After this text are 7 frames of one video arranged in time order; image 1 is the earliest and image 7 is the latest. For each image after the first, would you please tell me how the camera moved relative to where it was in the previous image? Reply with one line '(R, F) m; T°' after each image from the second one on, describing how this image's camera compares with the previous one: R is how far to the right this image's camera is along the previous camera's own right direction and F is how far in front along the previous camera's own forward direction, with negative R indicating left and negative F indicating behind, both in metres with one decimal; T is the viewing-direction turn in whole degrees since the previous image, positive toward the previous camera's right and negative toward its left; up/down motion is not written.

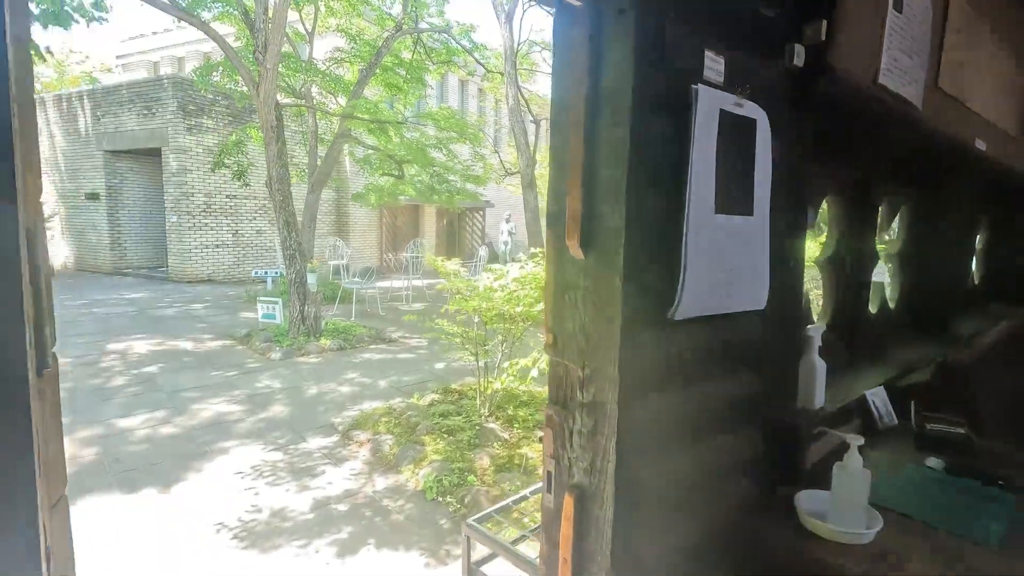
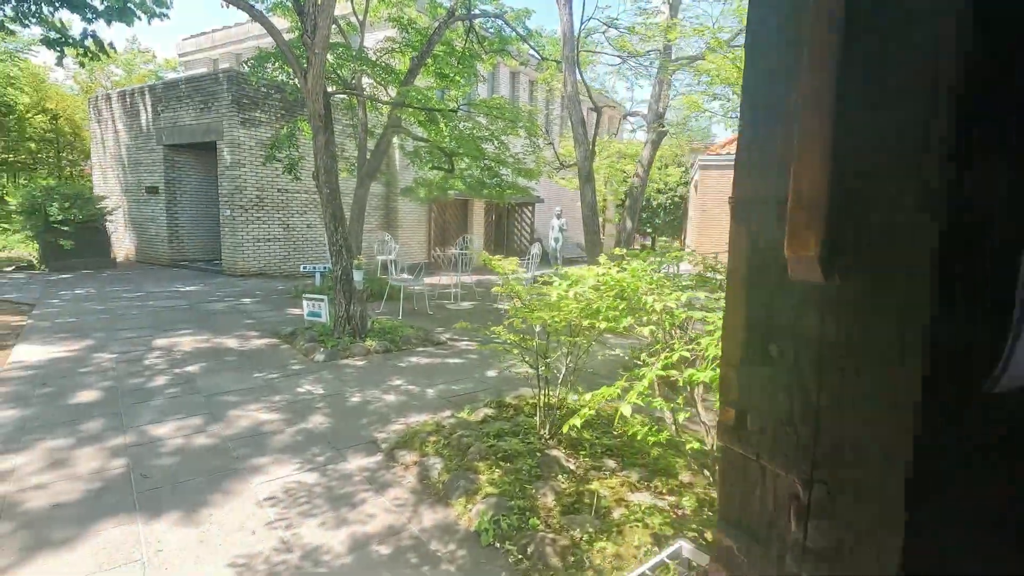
(-0.1, +0.5) m; -5°
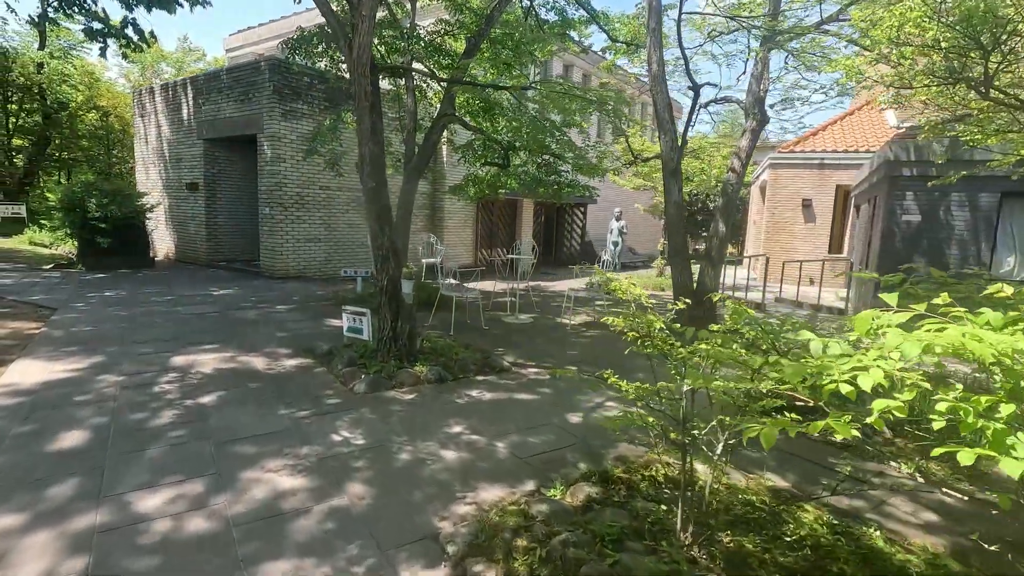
(-0.4, +1.1) m; -4°
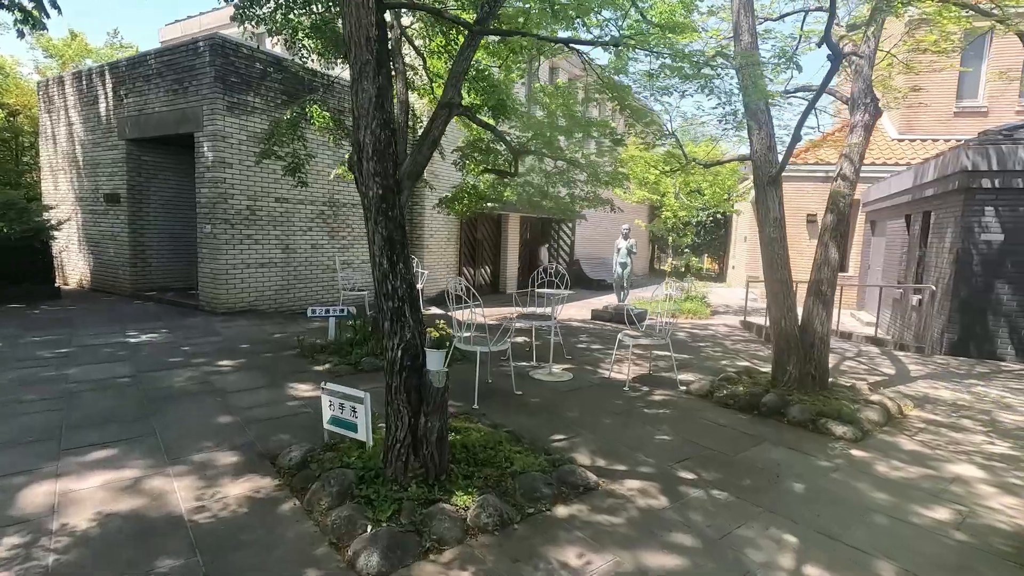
(-0.8, +1.9) m; +5°
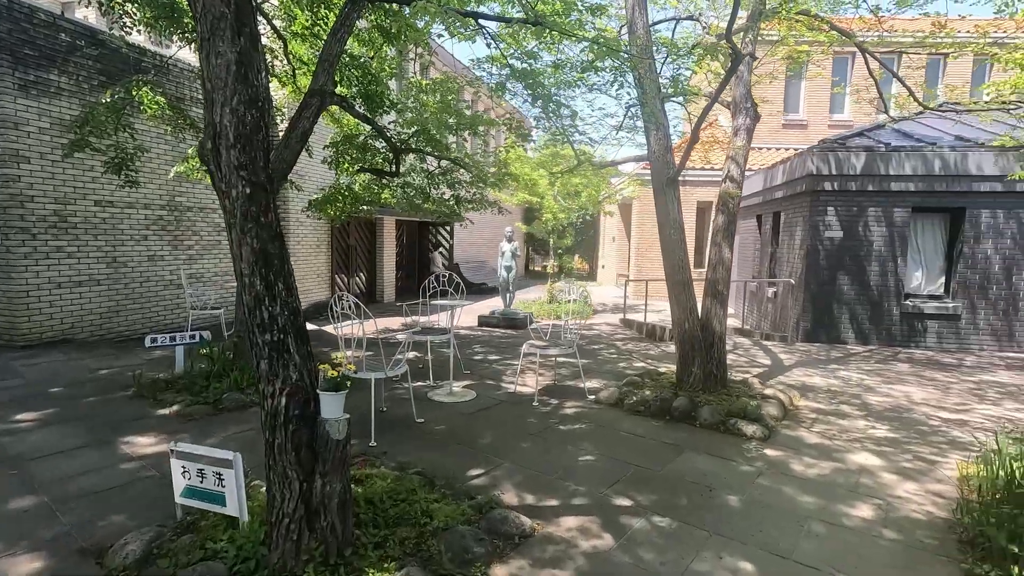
(-0.2, +0.5) m; +14°
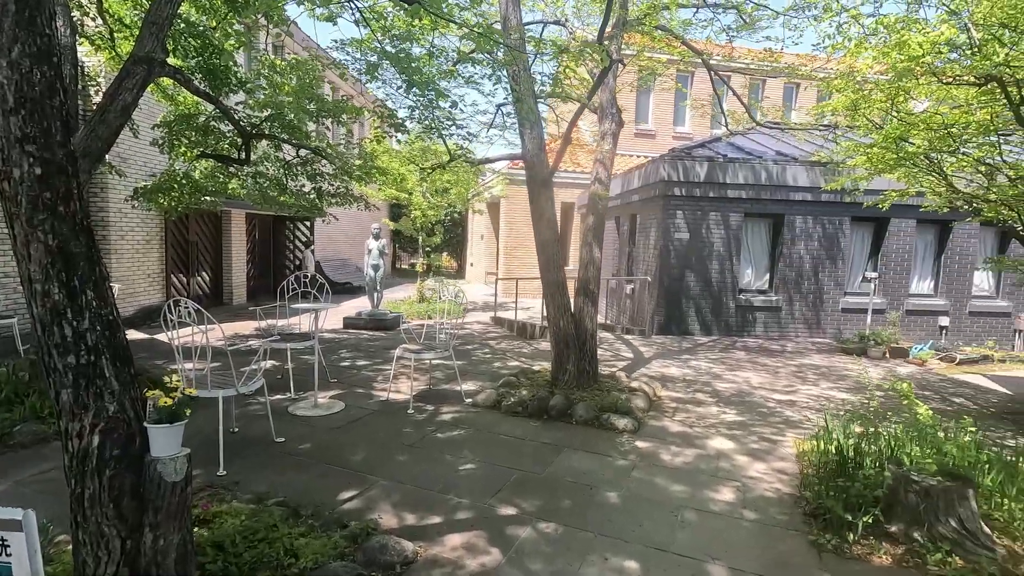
(-0.1, +0.2) m; +14°
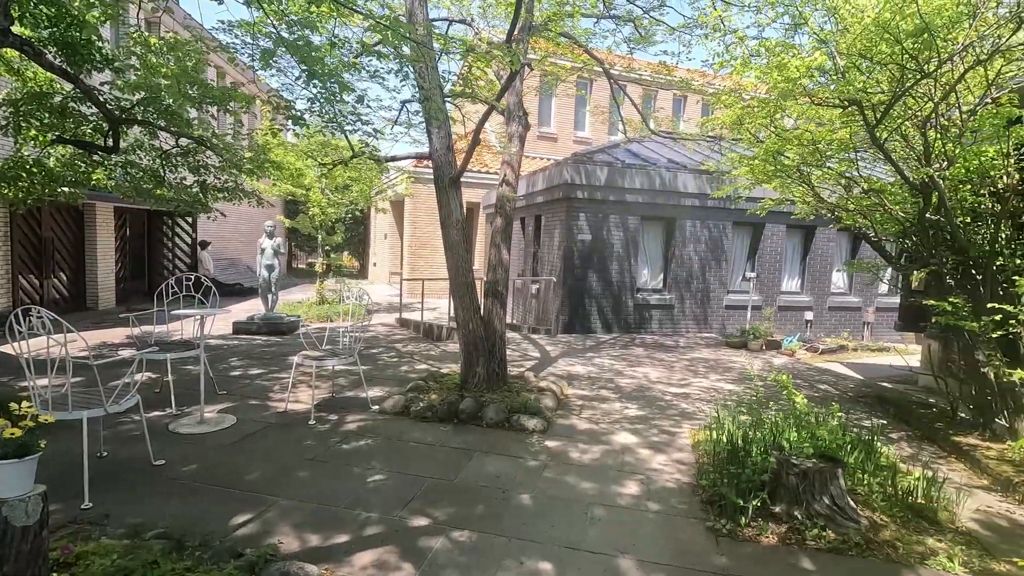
(0.0, +0.1) m; +10°
